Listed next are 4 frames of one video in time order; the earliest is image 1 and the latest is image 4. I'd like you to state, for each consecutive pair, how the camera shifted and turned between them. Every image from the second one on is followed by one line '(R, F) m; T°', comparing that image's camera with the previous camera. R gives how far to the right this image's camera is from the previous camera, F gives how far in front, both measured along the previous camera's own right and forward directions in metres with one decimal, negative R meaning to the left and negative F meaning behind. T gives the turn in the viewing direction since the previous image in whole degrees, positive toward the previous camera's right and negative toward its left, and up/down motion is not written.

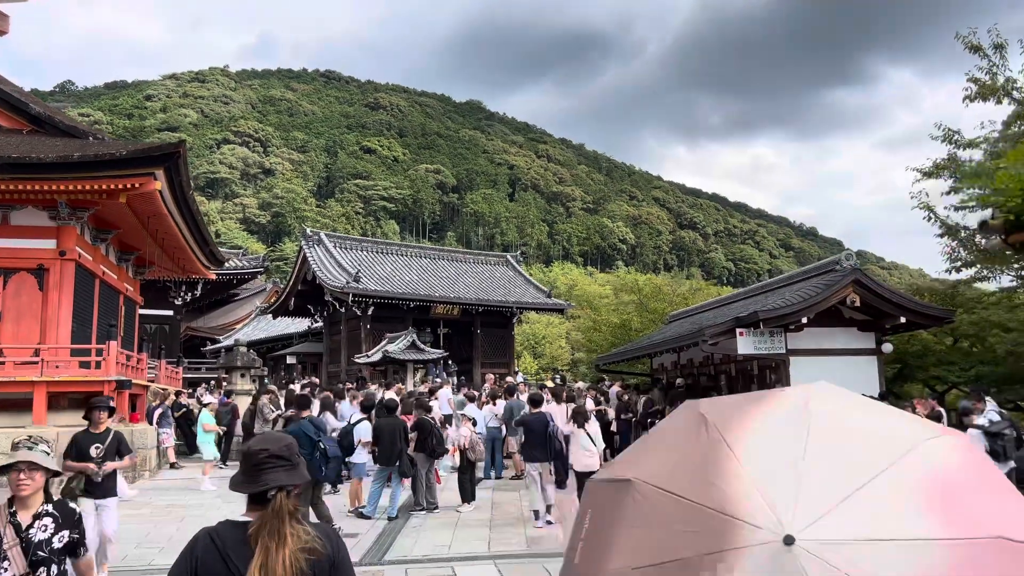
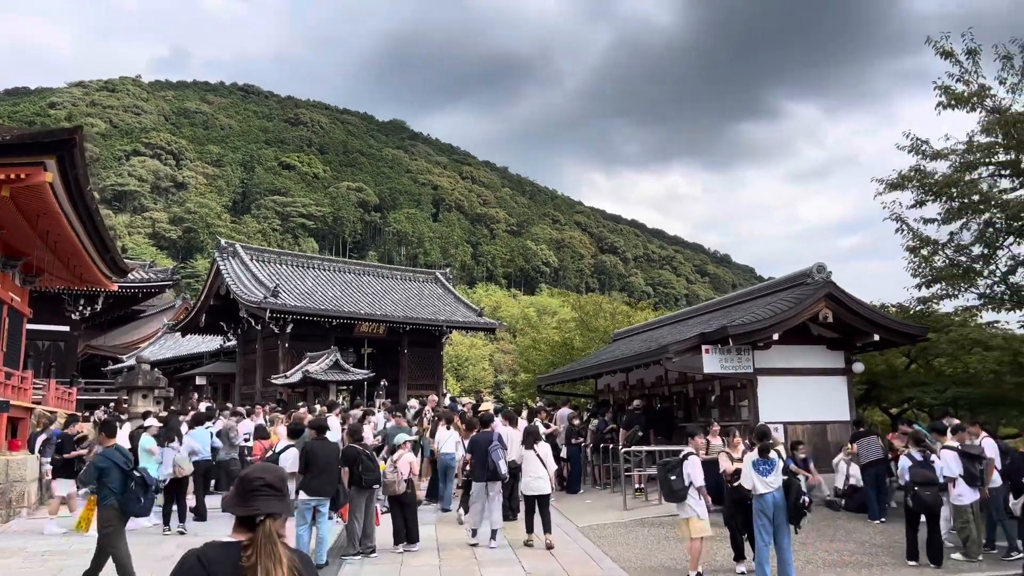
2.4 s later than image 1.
(-0.3, +1.2) m; +6°
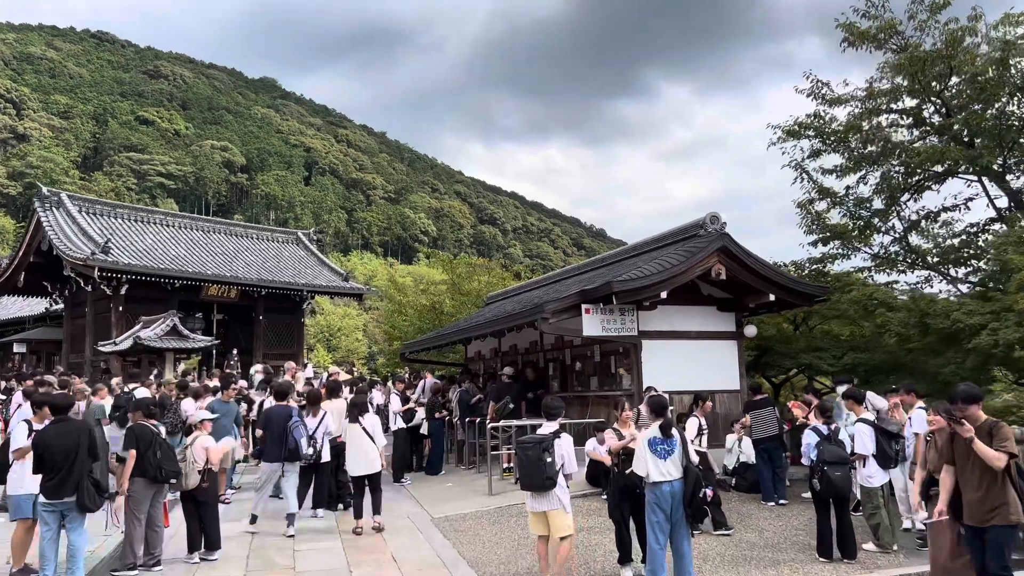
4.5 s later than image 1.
(+0.3, +1.7) m; +9°
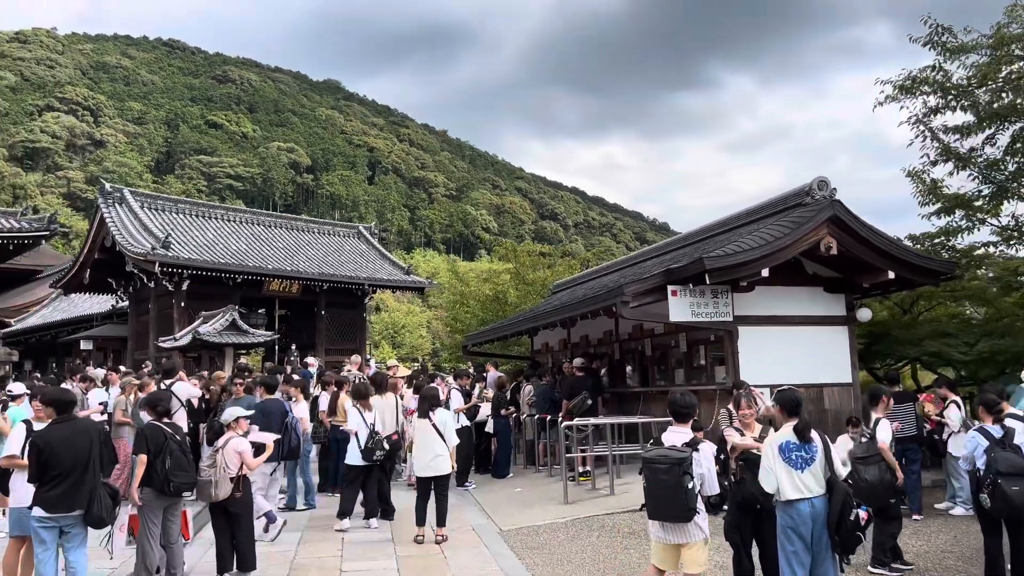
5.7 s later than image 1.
(-0.1, +1.1) m; -4°
